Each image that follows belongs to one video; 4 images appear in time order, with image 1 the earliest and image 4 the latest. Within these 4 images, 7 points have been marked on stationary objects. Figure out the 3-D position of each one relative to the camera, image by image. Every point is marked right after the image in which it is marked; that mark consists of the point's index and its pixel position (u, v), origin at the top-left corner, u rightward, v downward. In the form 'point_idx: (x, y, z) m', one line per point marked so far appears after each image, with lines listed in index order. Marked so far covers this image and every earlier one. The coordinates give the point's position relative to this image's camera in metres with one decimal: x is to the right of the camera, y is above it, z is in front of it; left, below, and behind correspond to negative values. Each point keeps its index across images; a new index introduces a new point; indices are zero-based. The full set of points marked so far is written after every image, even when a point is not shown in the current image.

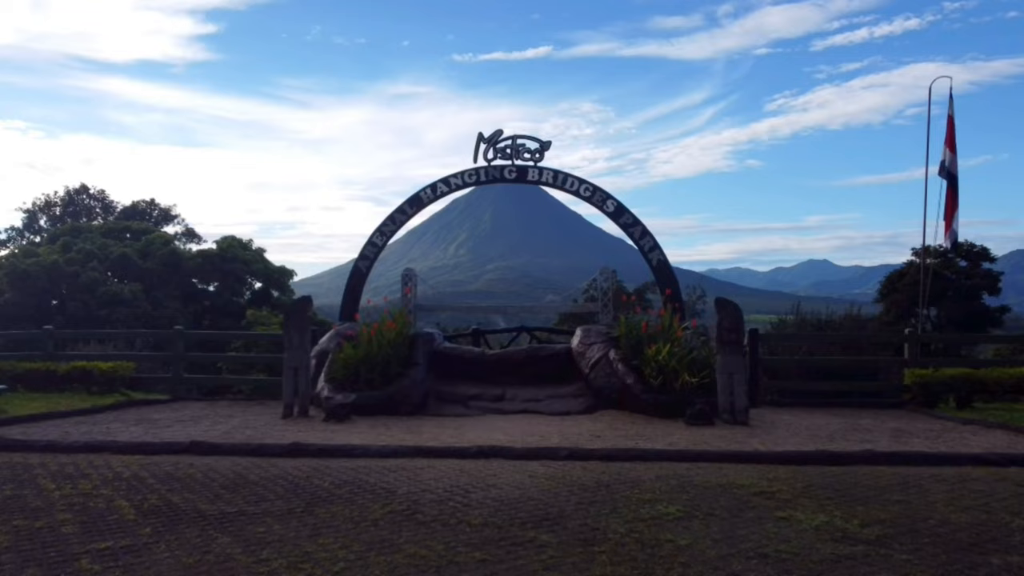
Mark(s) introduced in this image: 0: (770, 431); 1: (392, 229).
0: (+3.1, -1.7, +11.9) m
1: (-2.0, +1.0, +16.5) m
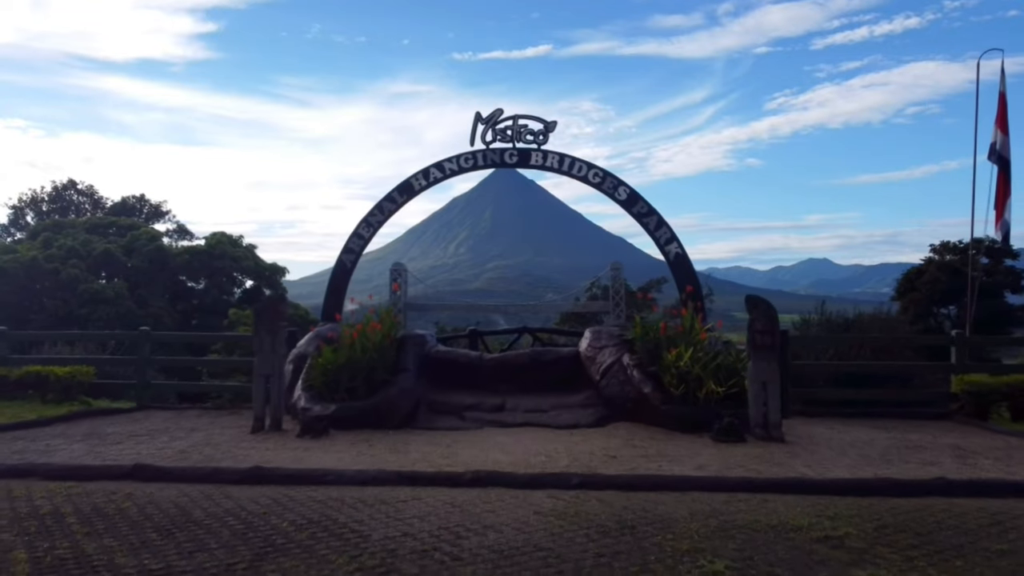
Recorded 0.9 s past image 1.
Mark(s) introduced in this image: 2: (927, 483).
0: (+3.1, -1.7, +10.3) m
1: (-2.0, +1.0, +14.9) m
2: (+3.4, -1.6, +8.1) m
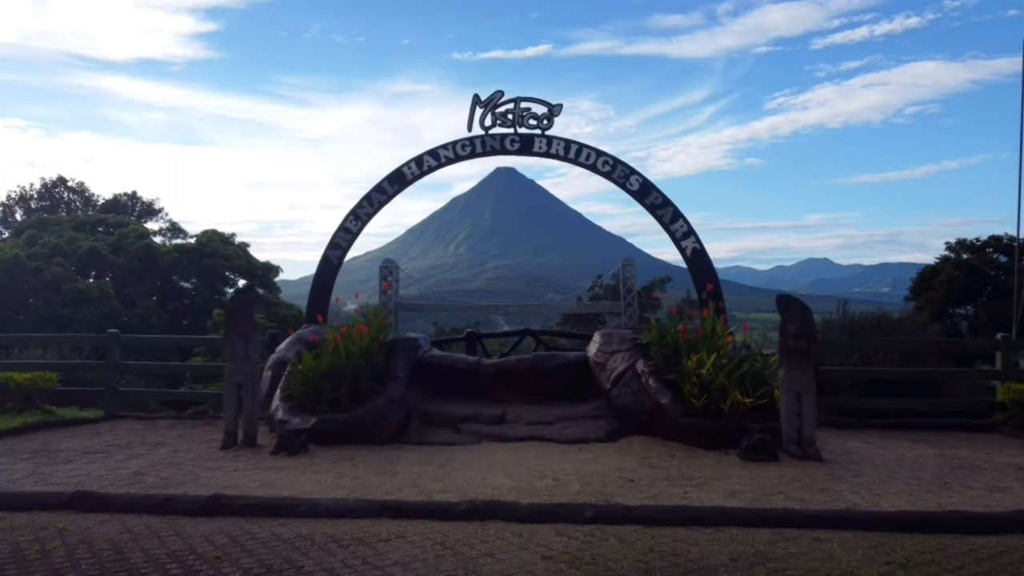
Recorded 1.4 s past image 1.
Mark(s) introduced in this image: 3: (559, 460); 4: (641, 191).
0: (+3.1, -1.7, +9.0) m
1: (-2.0, +1.1, +13.7) m
2: (+3.4, -1.6, +6.8) m
3: (+0.5, -1.7, +9.8) m
4: (+1.7, +1.3, +13.1) m
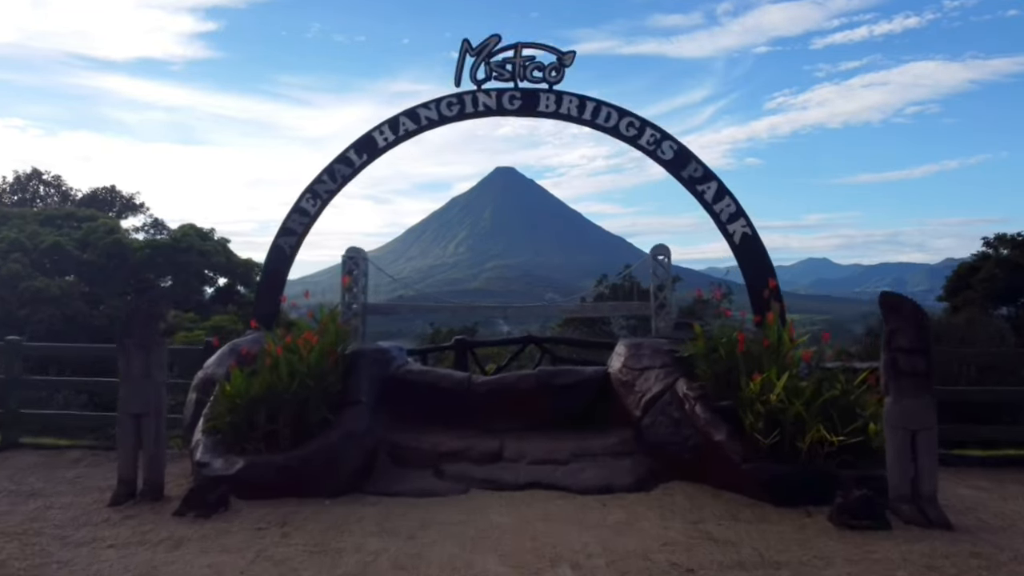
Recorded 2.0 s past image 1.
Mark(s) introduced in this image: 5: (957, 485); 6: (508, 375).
0: (+3.1, -1.6, +6.2) m
1: (-2.0, +1.1, +10.8) m
2: (+3.4, -1.5, +4.0) m
3: (+0.5, -1.7, +7.0) m
4: (+1.7, +1.3, +10.3) m
5: (+3.9, -1.7, +8.6) m
6: (0.0, -0.9, +9.6) m
